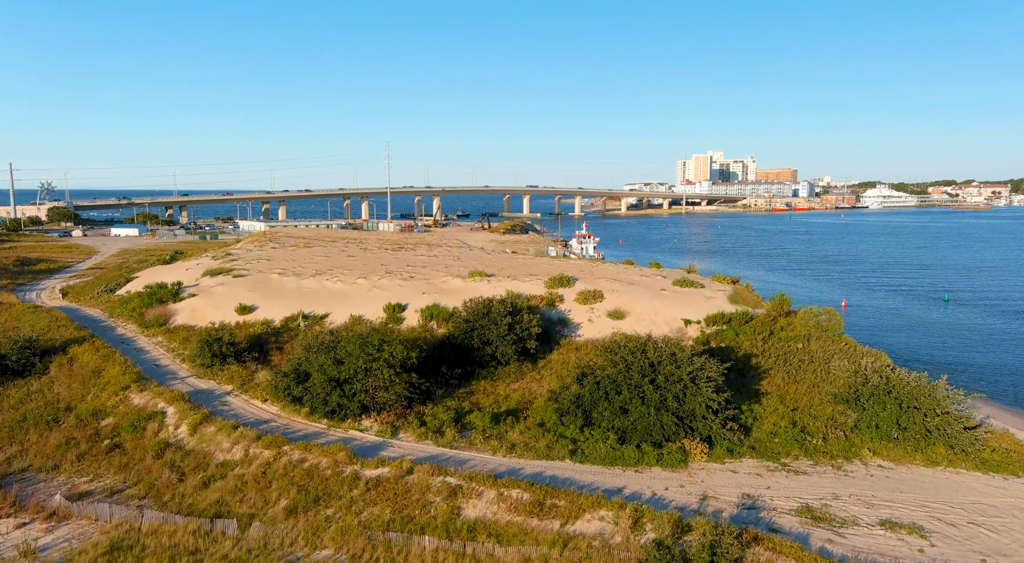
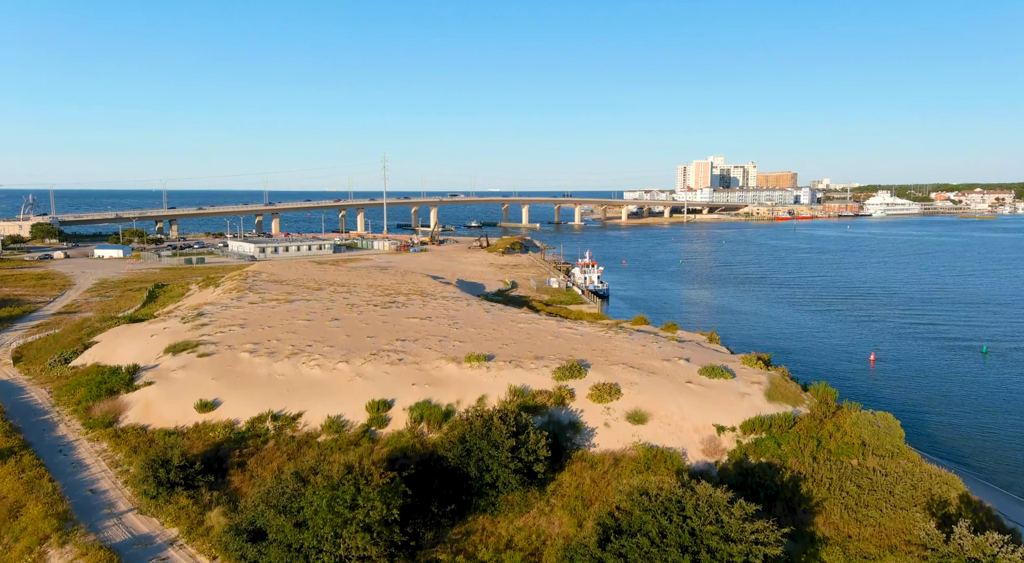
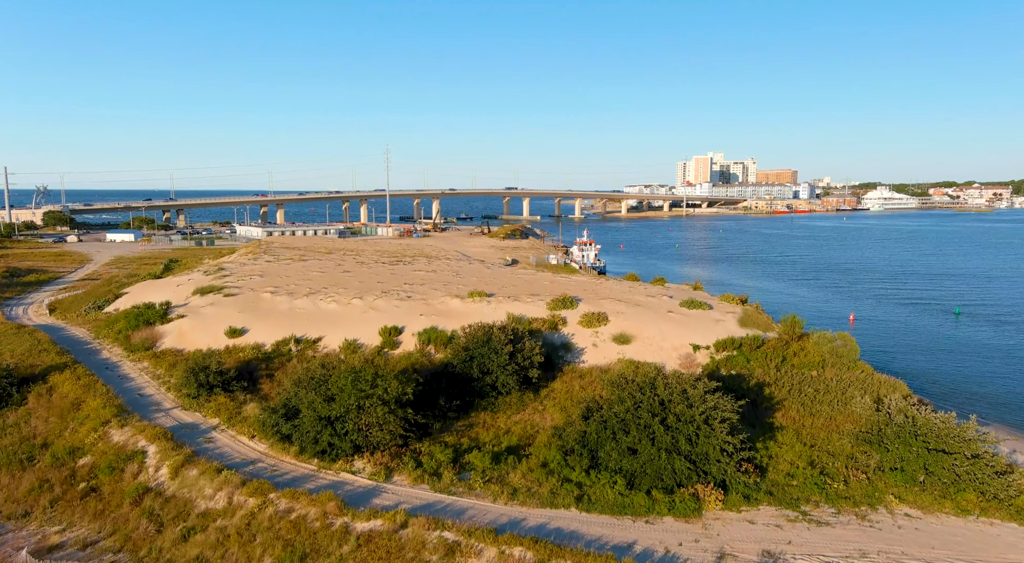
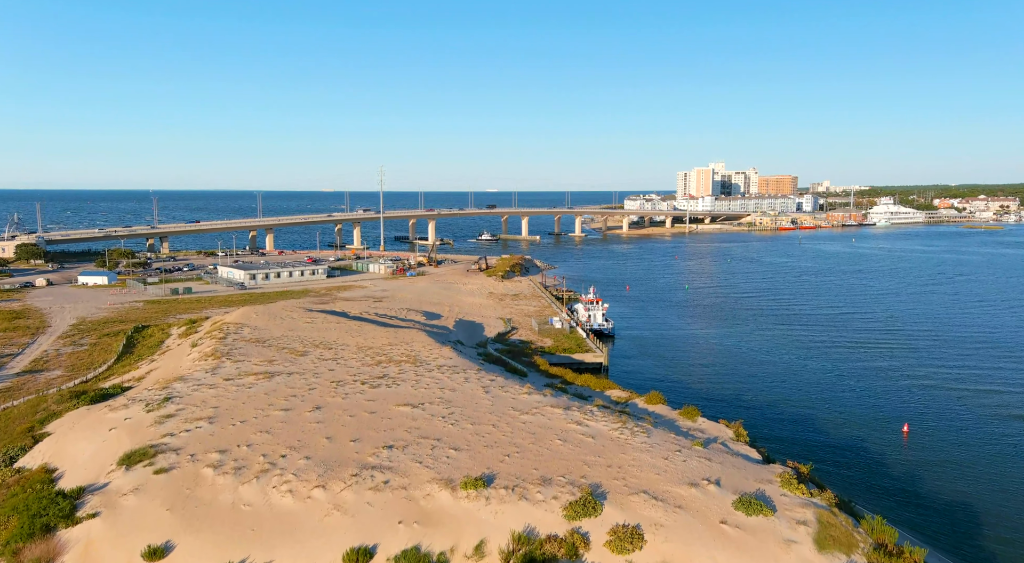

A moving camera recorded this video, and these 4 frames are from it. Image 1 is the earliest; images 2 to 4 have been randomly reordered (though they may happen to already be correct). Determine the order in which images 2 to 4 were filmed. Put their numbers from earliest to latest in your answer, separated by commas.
3, 2, 4
